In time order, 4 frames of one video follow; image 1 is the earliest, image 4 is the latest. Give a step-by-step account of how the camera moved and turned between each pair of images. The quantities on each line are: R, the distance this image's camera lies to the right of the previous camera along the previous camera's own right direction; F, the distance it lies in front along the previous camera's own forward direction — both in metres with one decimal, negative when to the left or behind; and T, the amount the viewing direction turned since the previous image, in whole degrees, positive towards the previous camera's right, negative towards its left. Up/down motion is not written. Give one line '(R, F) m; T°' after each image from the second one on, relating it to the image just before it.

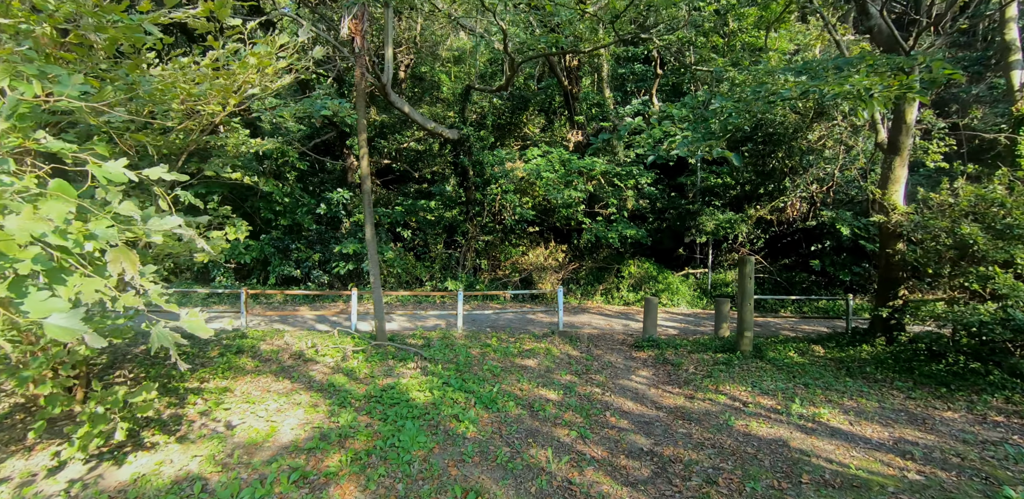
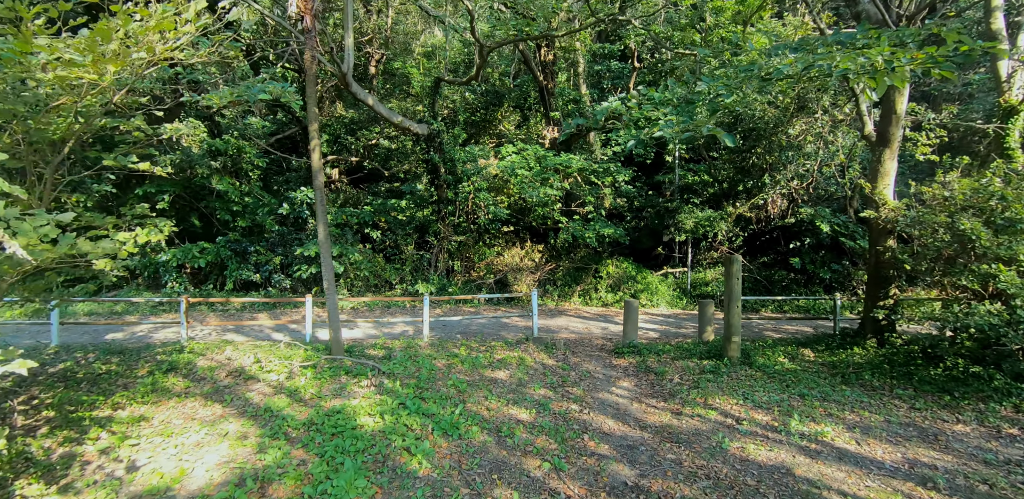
(+0.1, +0.6) m; +2°
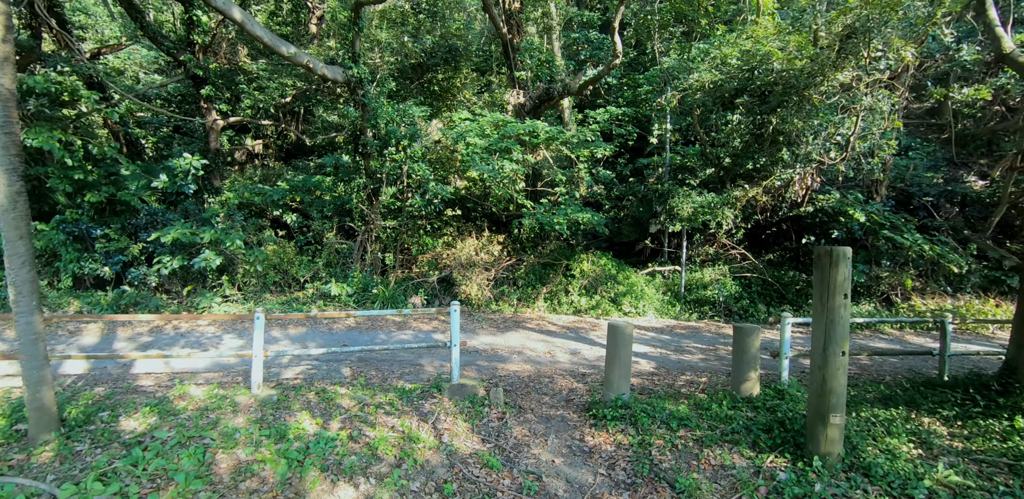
(+0.6, +3.1) m; +3°
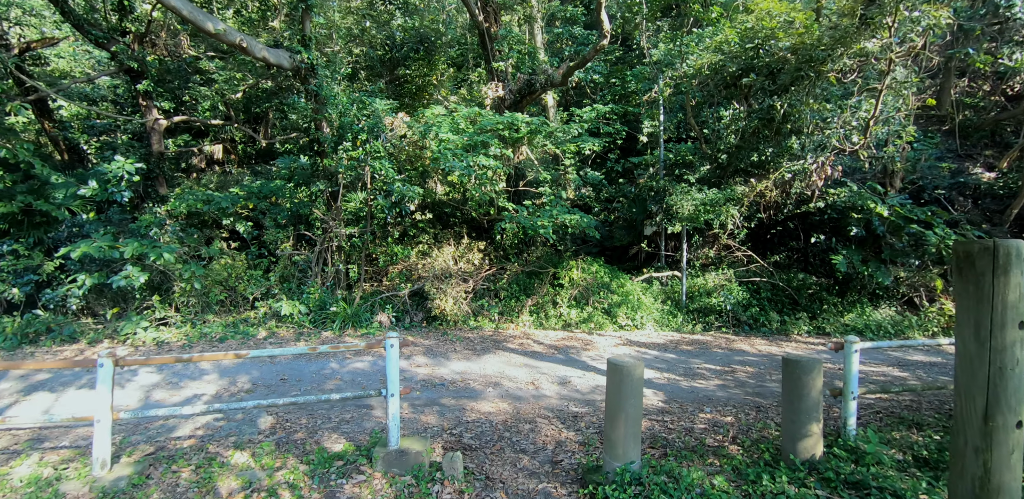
(+0.2, +1.2) m; +1°
